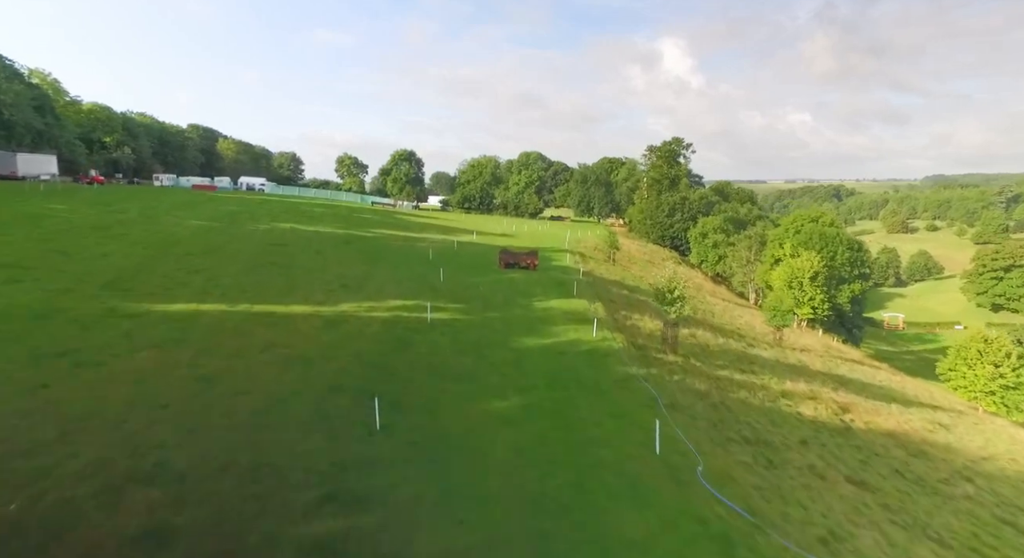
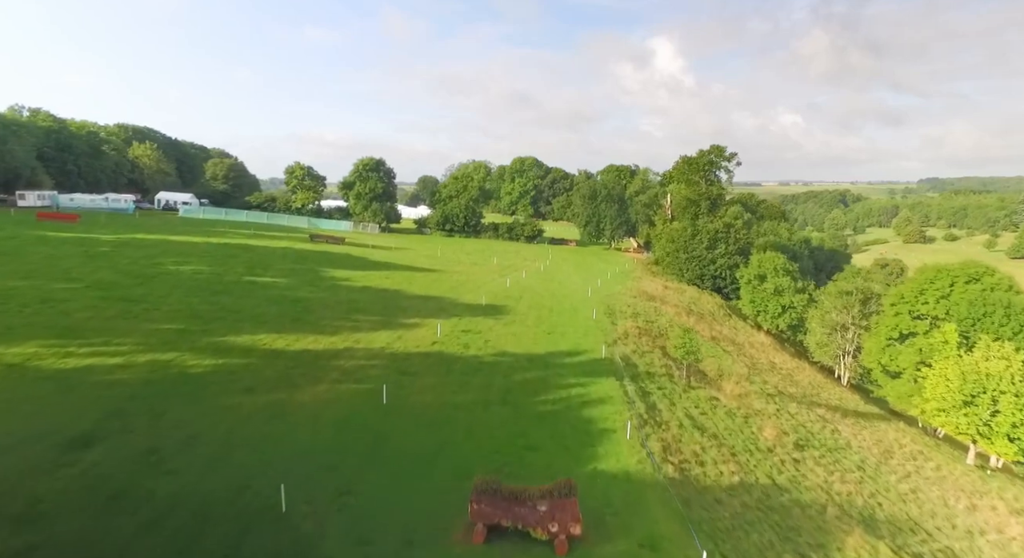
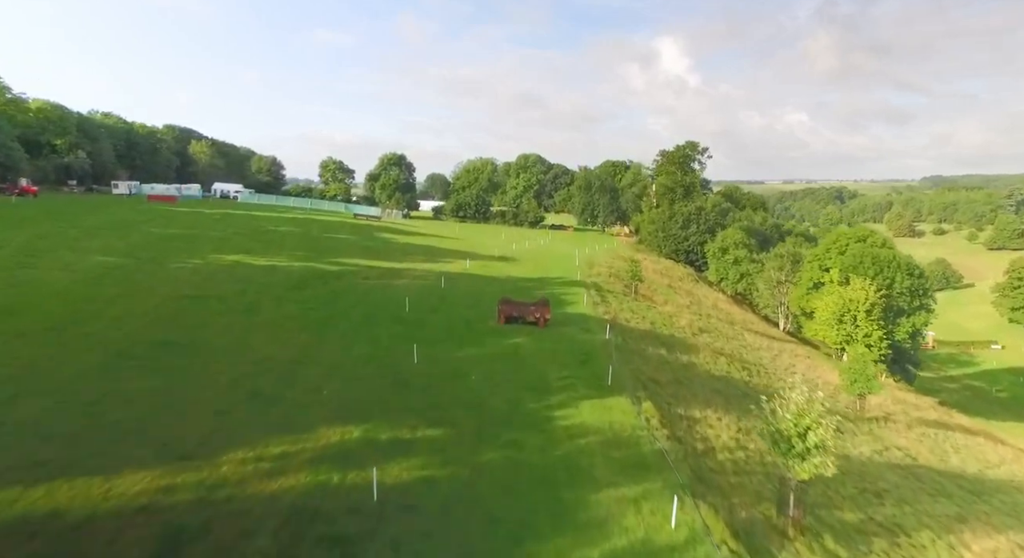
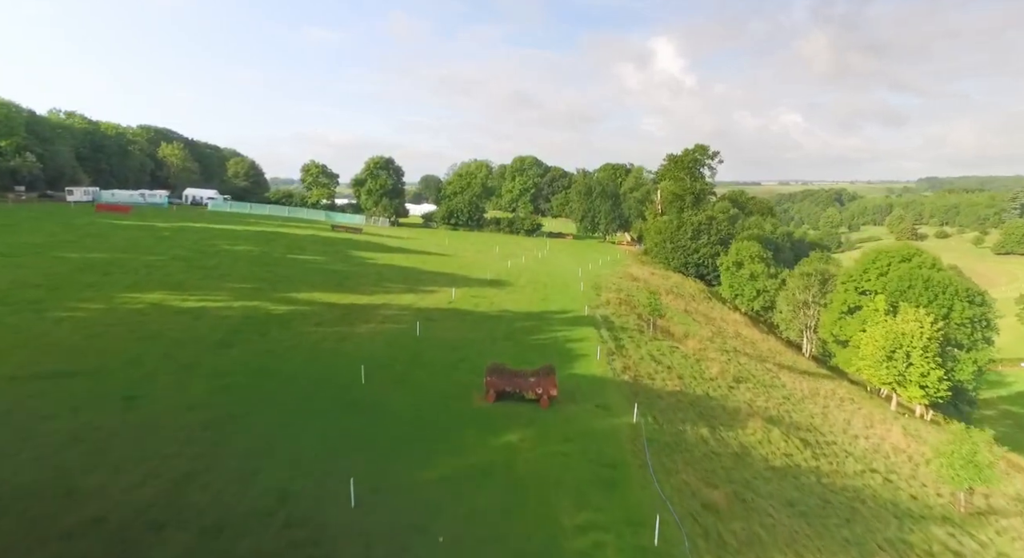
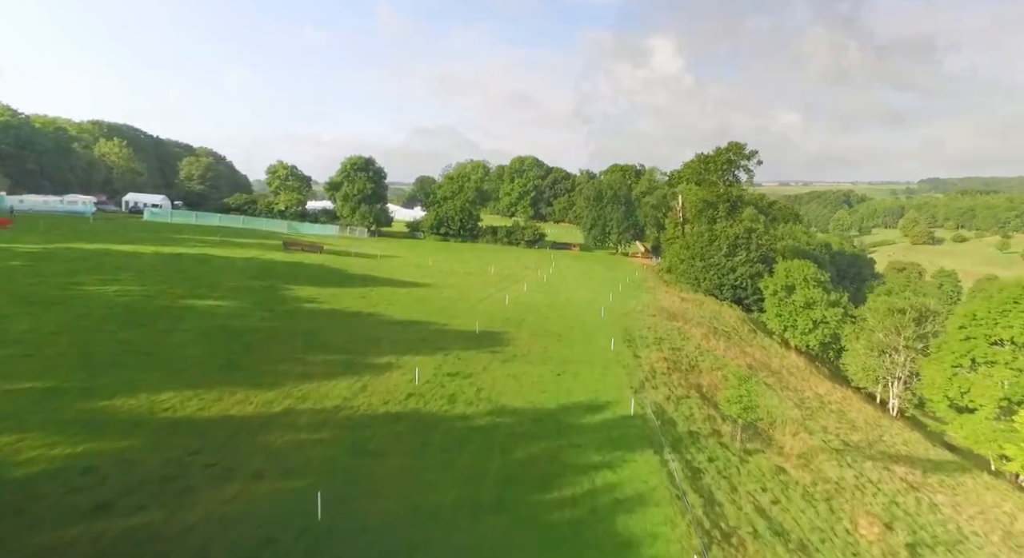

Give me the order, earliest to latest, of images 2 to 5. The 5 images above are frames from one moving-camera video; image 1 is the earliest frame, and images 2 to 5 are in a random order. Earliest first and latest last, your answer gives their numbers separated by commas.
3, 4, 2, 5
